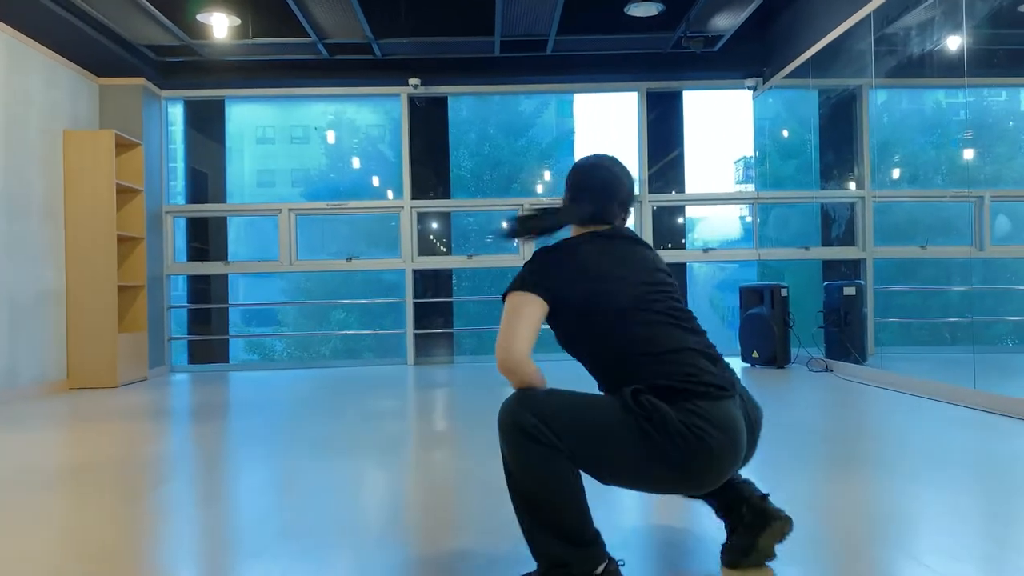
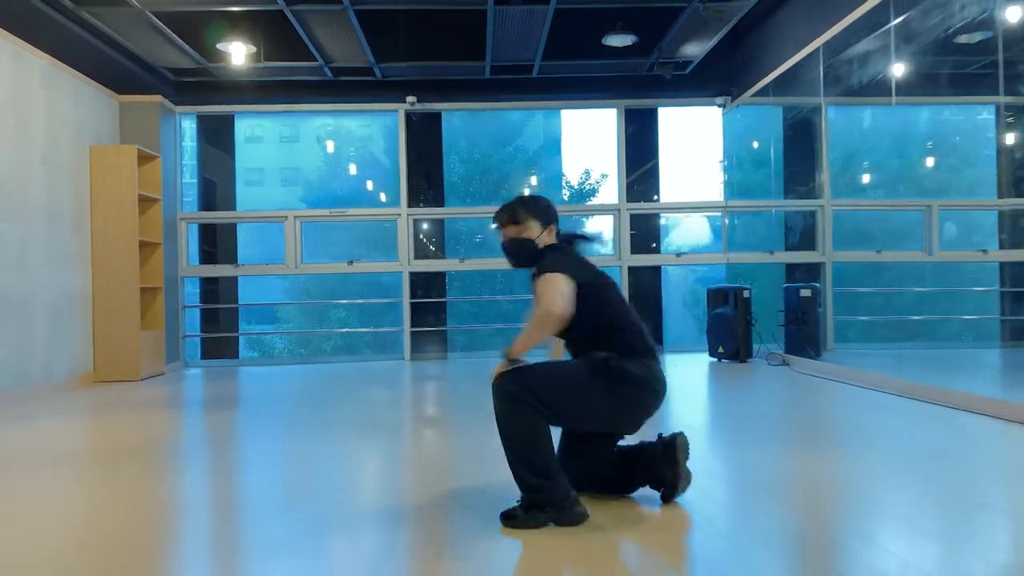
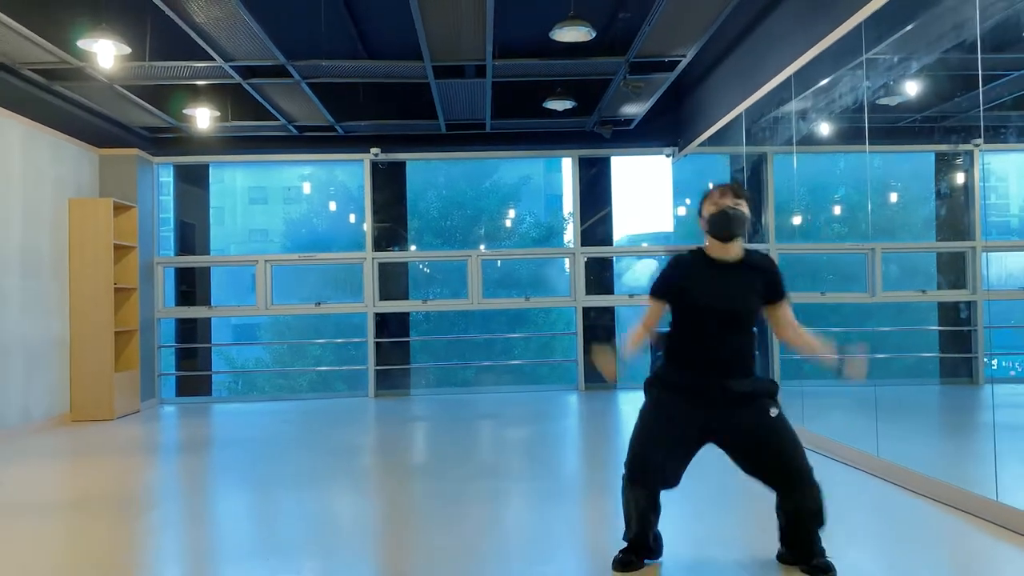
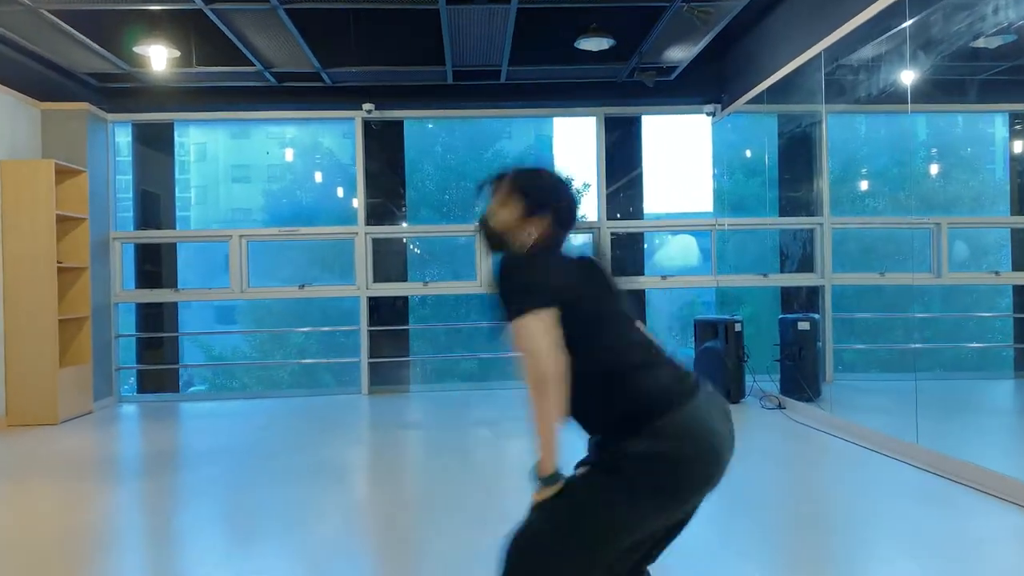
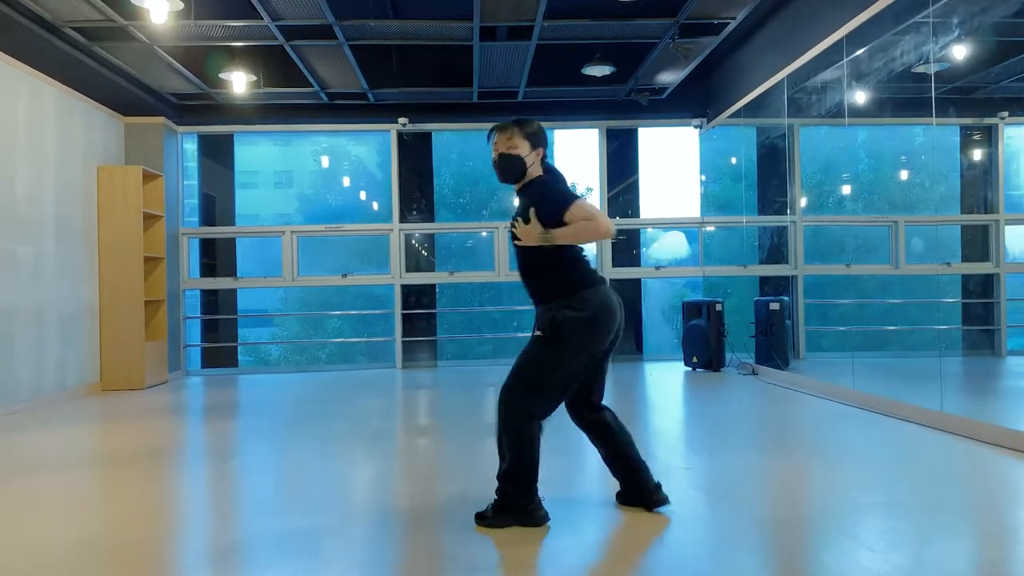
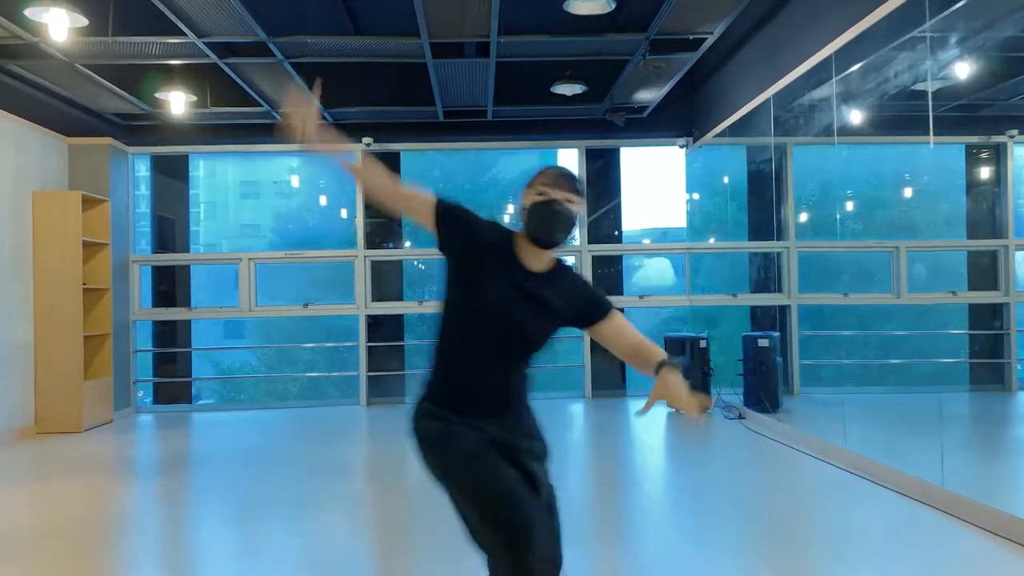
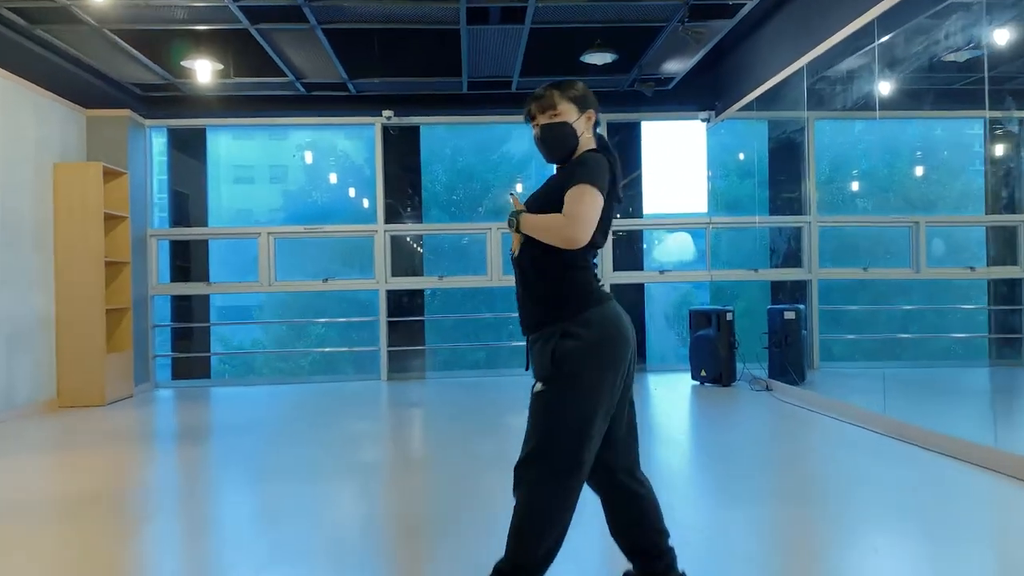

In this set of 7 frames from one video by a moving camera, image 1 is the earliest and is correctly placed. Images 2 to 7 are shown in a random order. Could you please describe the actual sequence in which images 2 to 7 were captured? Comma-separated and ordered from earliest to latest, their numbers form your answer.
2, 5, 7, 4, 3, 6
